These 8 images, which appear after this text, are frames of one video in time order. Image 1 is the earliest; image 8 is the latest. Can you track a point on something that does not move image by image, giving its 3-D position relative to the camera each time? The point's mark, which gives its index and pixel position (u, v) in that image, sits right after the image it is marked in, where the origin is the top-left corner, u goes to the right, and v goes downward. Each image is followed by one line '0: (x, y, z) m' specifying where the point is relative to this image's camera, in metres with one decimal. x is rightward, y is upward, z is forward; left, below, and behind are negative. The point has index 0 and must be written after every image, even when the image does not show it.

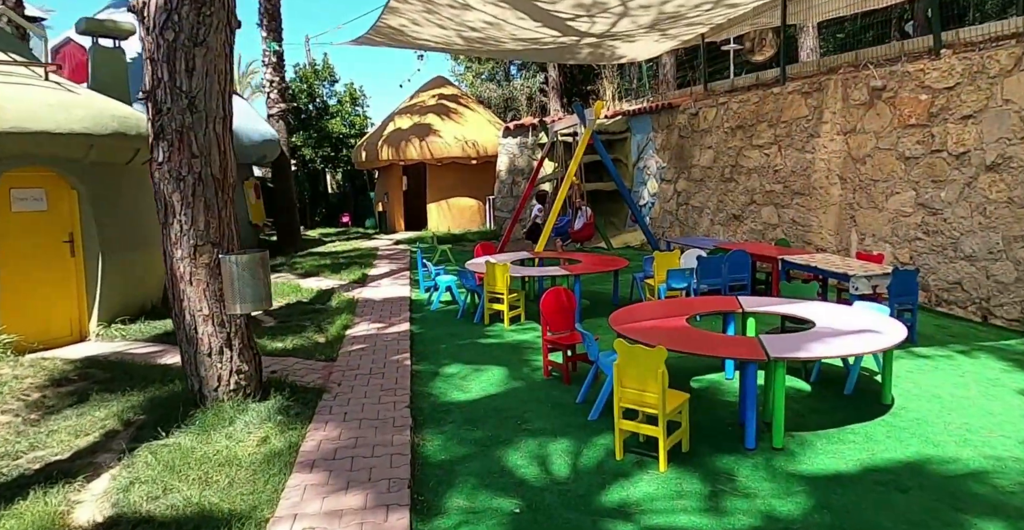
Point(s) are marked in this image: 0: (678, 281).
0: (+1.7, -0.2, +6.6) m
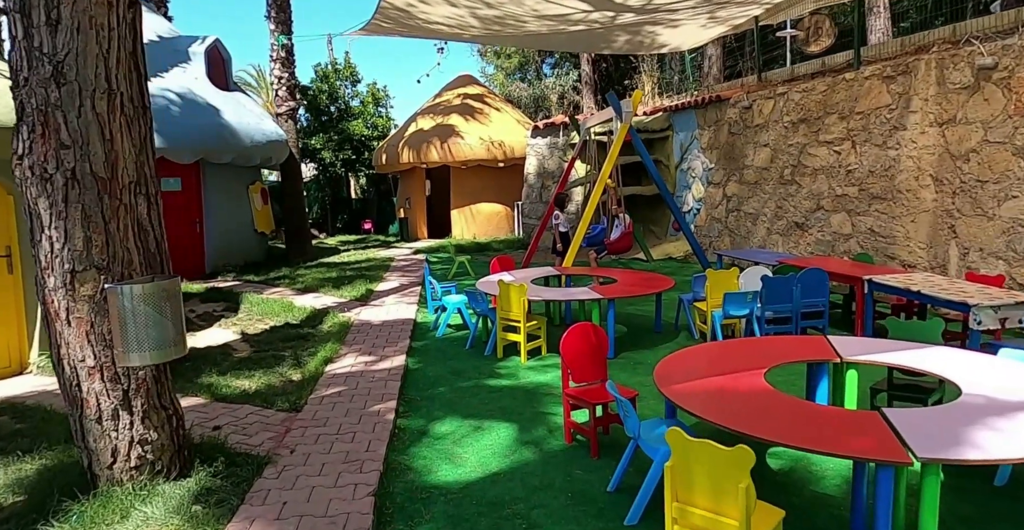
0: (+1.9, -0.4, +5.3) m
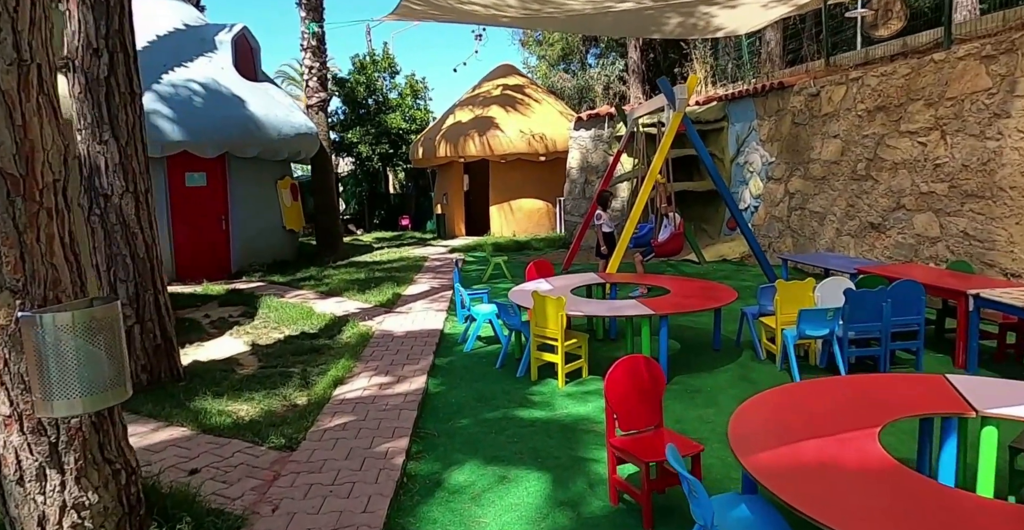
0: (+2.1, -0.4, +4.5) m
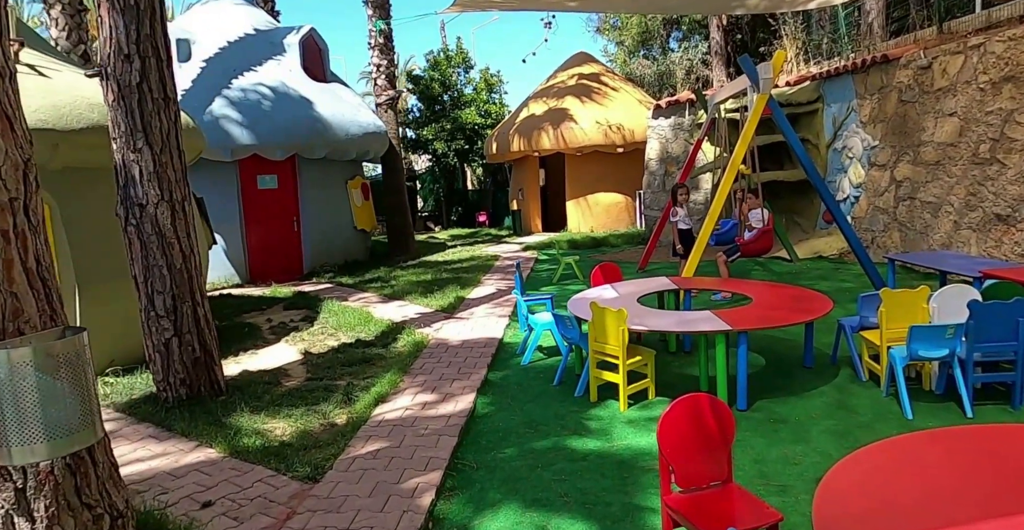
0: (+2.5, -0.5, +3.8) m
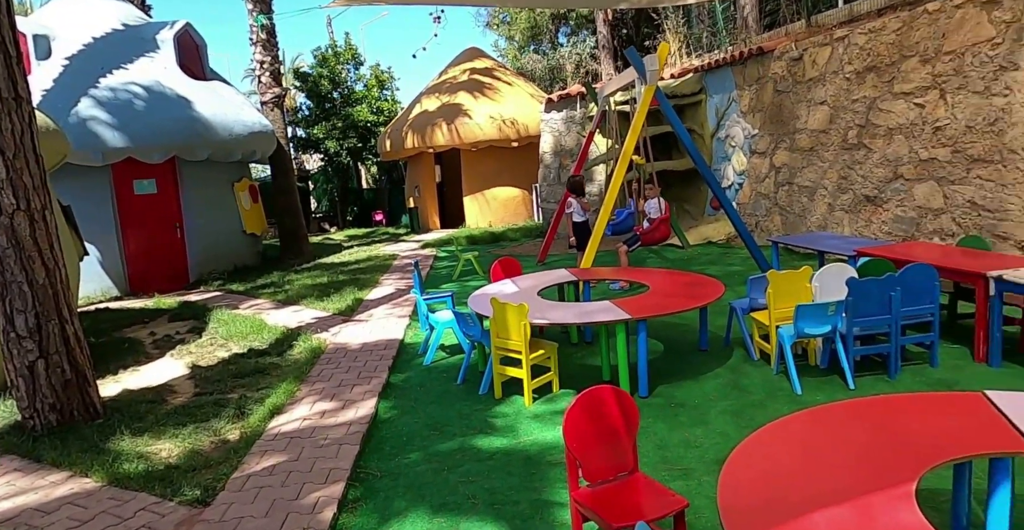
0: (+1.9, -0.4, +4.0) m
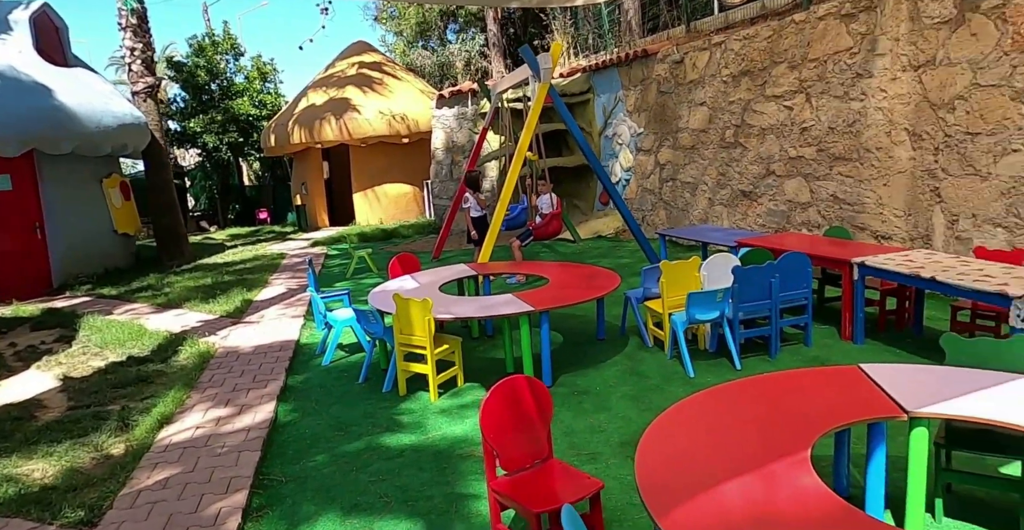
0: (+1.3, -0.3, +4.2) m
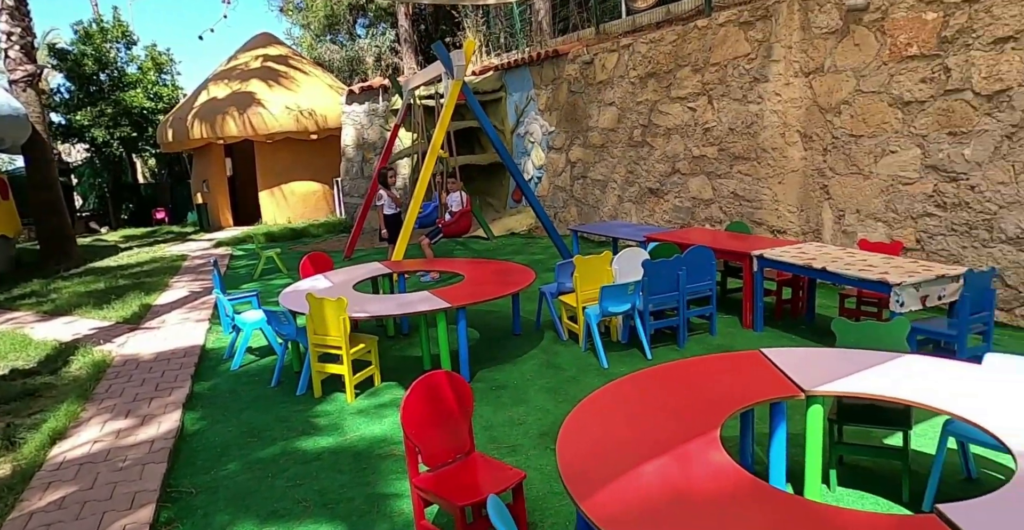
0: (+0.7, -0.3, +4.4) m
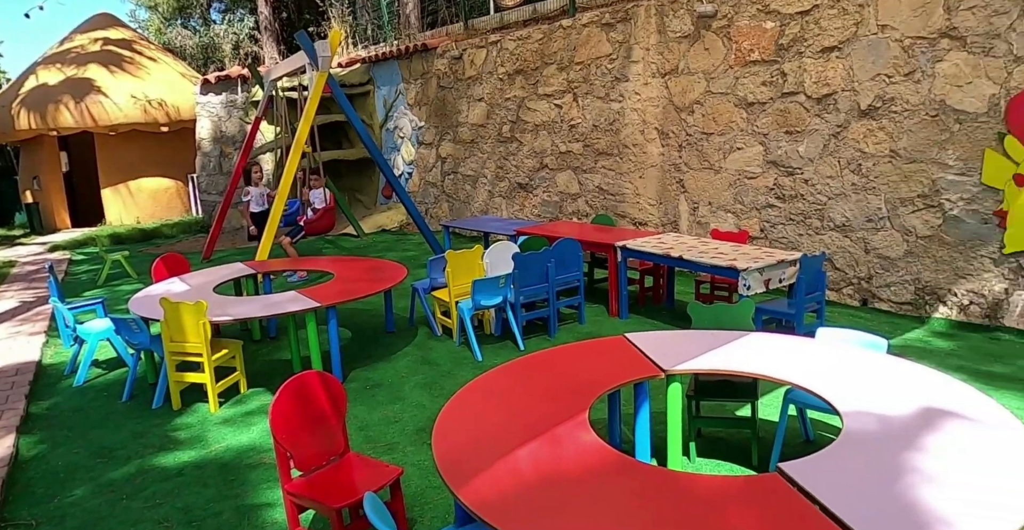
0: (-0.1, -0.2, +4.5) m
